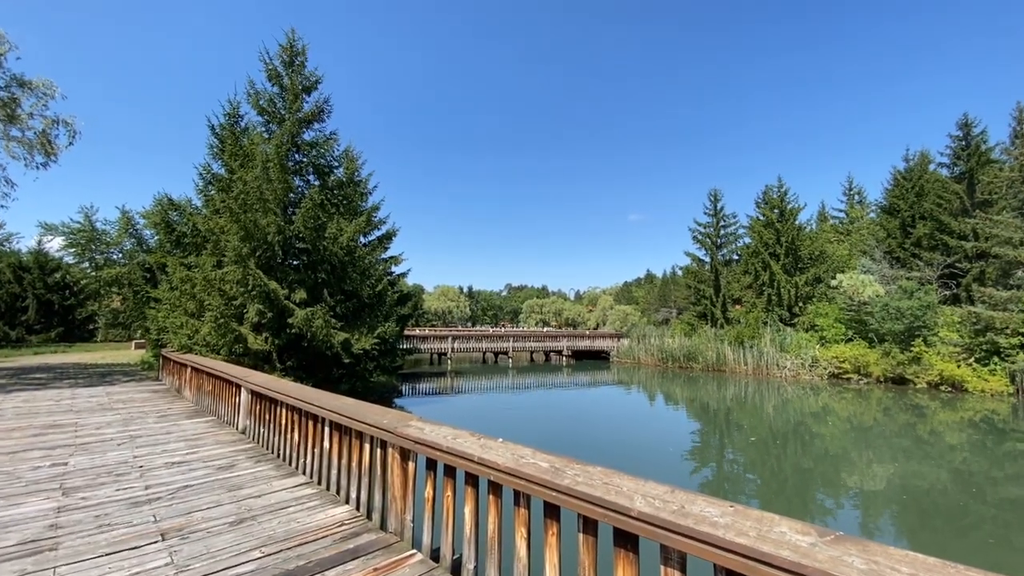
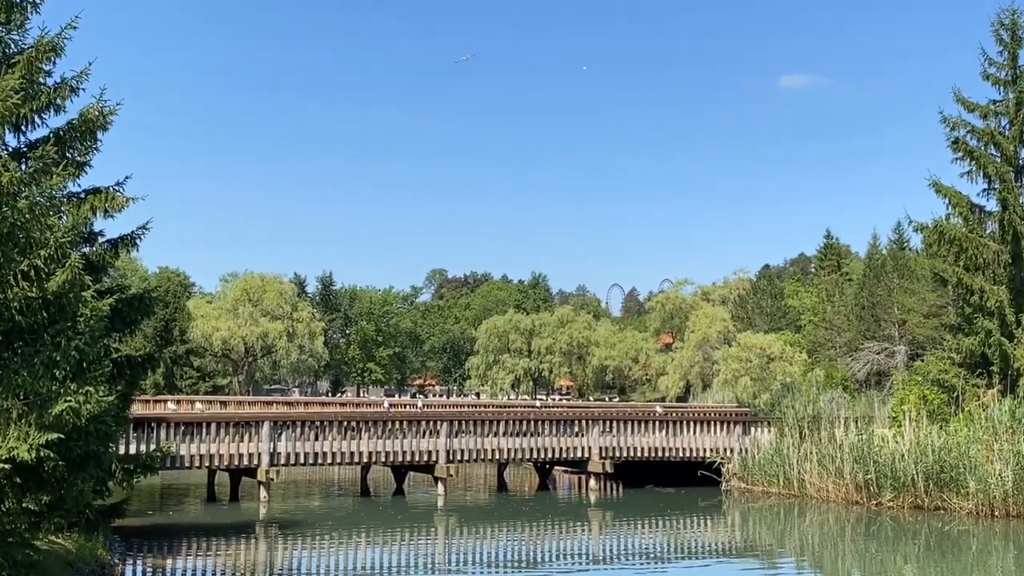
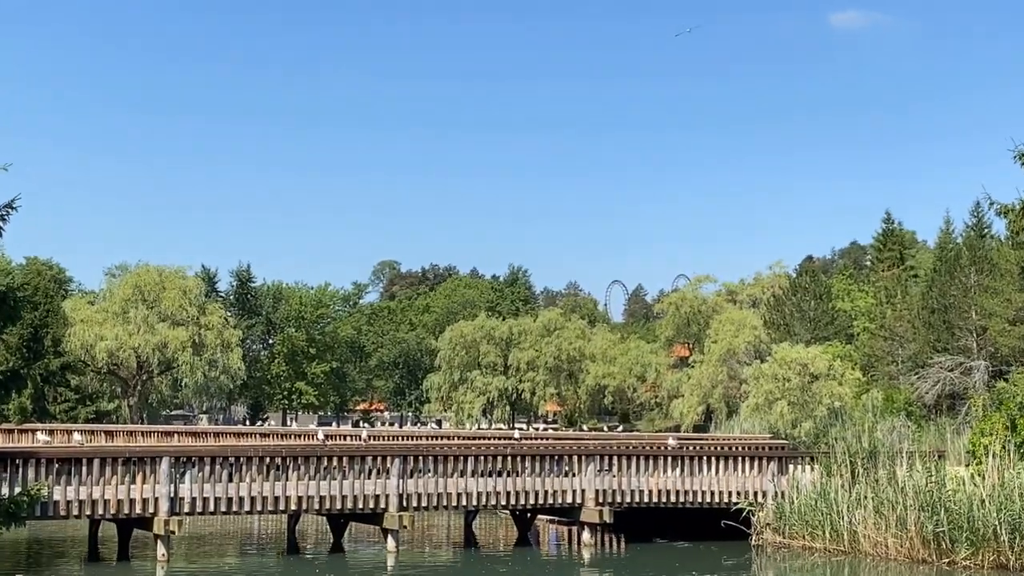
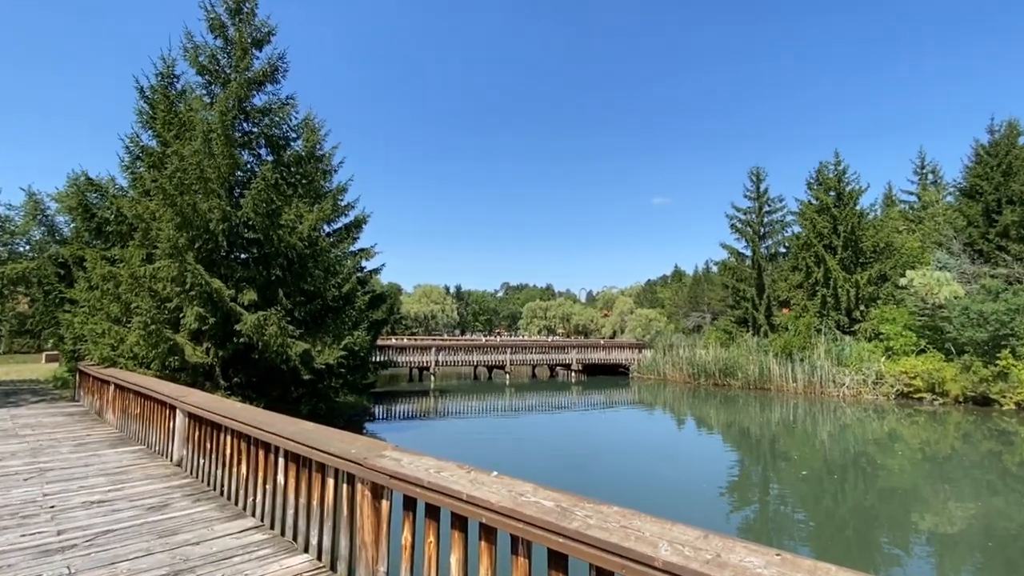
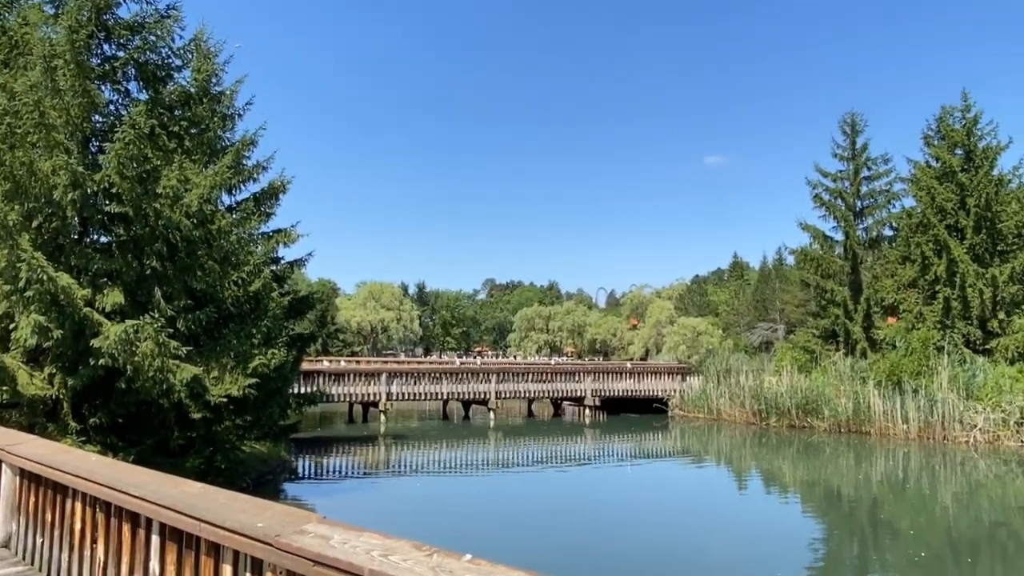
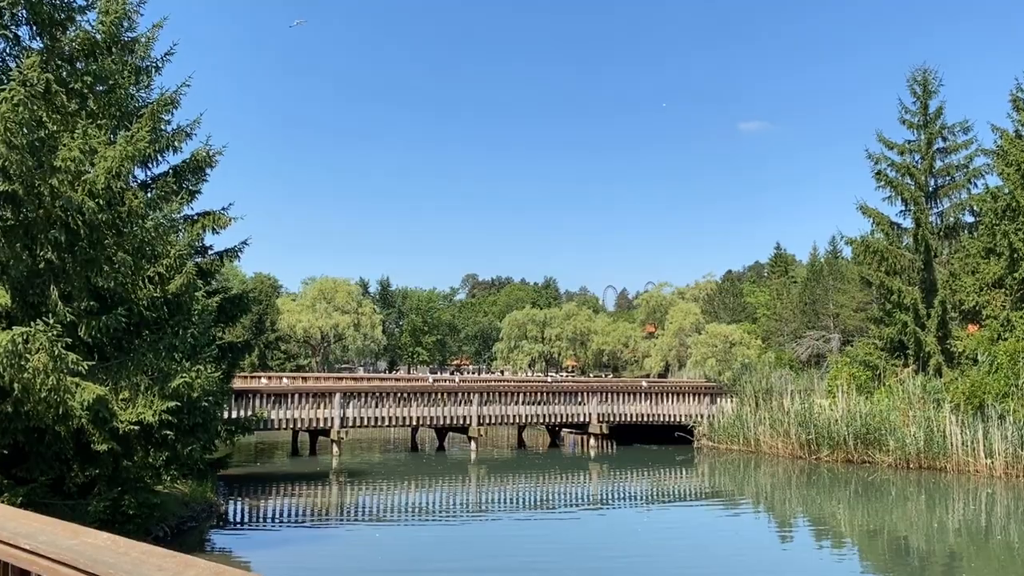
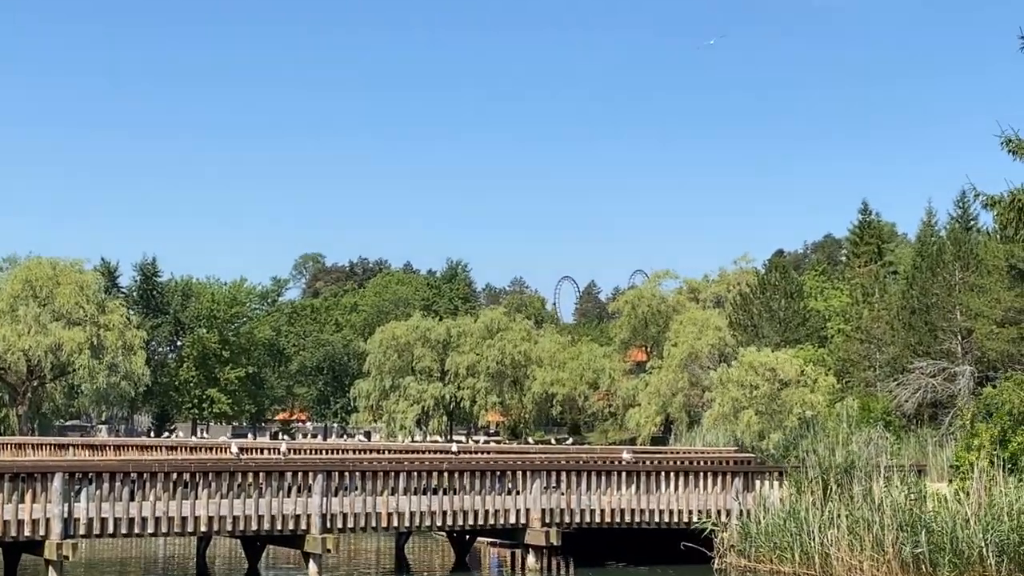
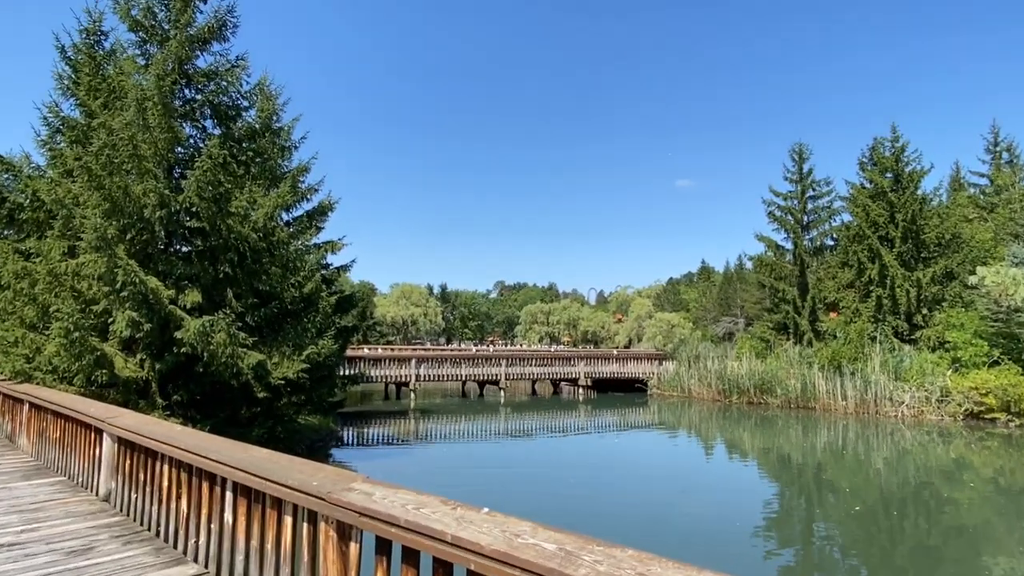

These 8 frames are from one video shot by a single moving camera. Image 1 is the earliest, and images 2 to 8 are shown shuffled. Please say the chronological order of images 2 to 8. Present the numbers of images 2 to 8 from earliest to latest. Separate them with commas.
4, 8, 5, 6, 2, 3, 7
